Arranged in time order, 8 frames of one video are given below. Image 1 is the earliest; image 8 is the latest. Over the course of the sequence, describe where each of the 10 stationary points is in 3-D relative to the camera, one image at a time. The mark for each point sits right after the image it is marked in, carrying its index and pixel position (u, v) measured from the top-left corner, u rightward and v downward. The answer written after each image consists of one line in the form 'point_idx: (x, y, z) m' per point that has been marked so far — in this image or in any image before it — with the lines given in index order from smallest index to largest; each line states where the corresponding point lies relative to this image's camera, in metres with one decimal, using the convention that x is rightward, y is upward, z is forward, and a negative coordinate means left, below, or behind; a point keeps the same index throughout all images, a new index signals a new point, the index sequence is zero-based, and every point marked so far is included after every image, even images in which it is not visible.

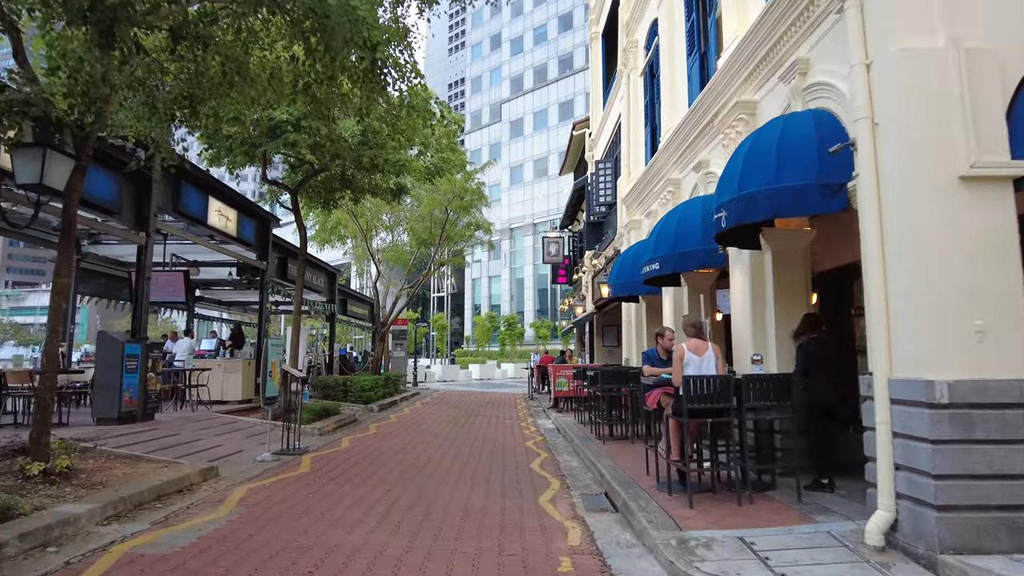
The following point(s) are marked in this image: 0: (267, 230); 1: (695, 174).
0: (-6.0, +1.4, +15.9) m
1: (+3.1, +1.9, +10.9) m
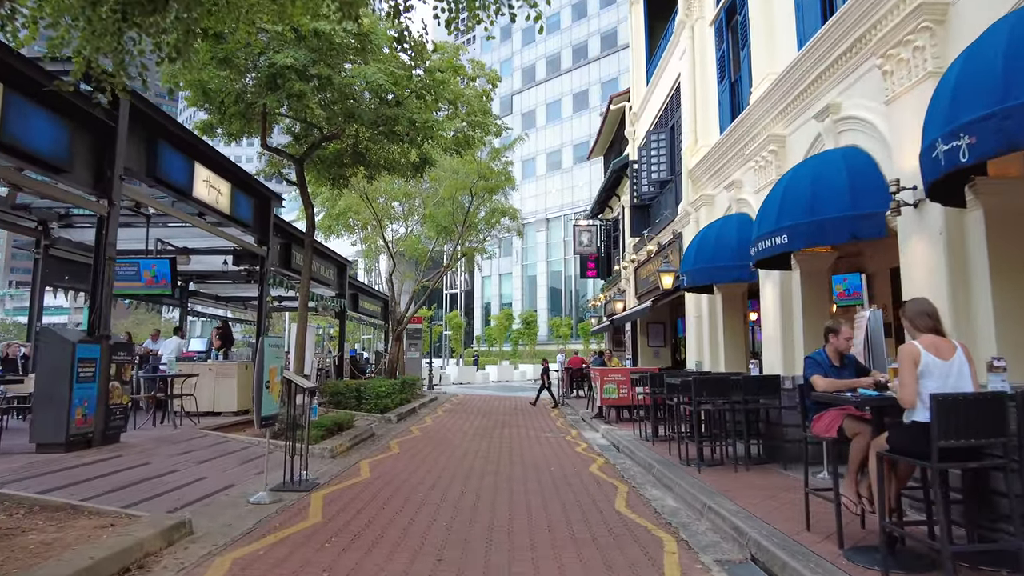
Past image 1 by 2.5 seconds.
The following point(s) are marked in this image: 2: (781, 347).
0: (-5.1, +1.6, +13.5) m
1: (+4.0, +2.1, +8.5) m
2: (+3.8, -0.9, +9.3) m
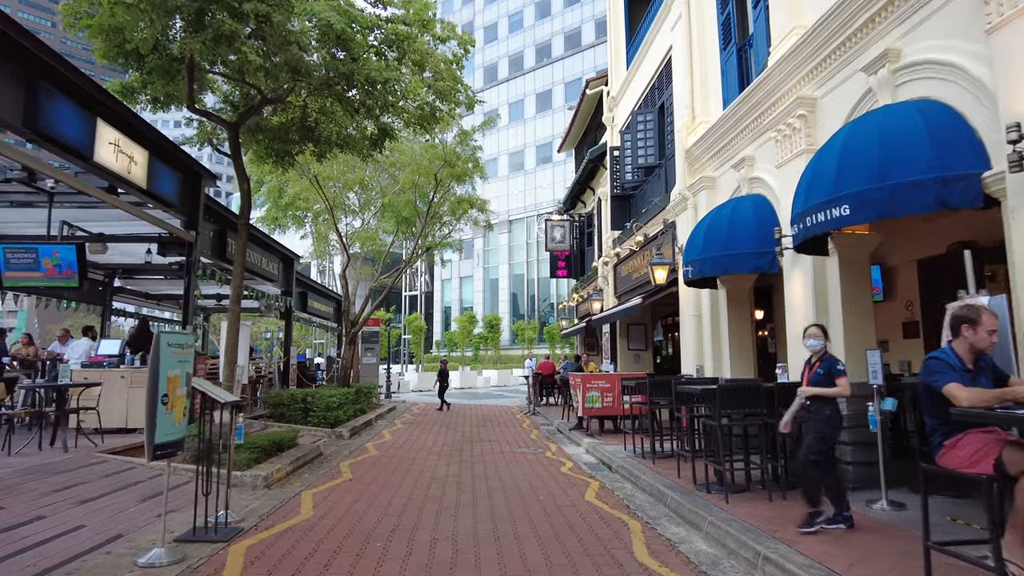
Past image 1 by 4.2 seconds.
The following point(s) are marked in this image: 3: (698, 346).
0: (-5.6, +1.8, +11.5) m
1: (+3.8, +2.3, +7.0) m
2: (+3.6, -0.7, +7.8) m
3: (+3.3, -1.0, +11.5) m
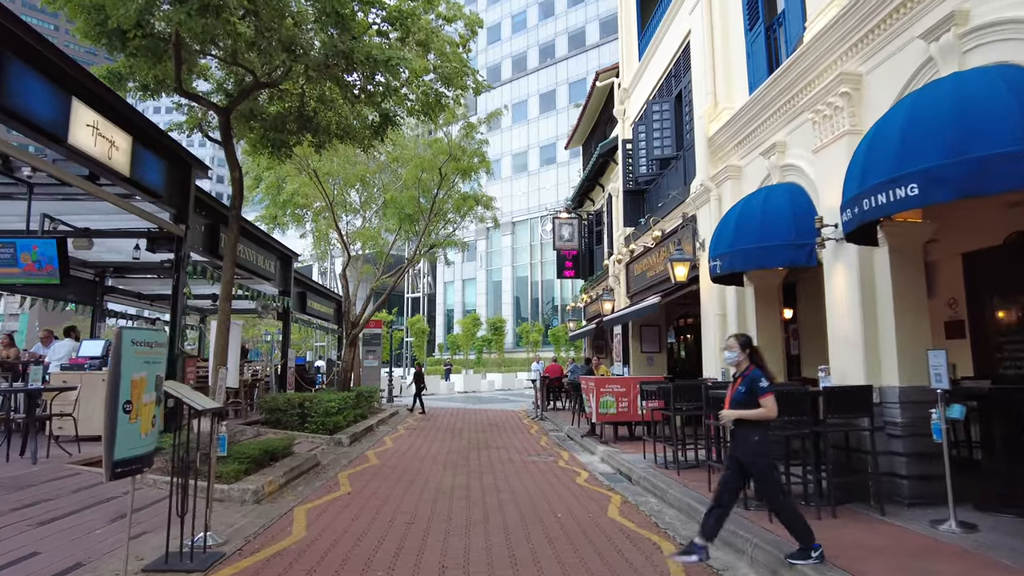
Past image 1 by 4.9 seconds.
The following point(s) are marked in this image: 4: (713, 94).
0: (-5.4, +1.8, +10.8) m
1: (+4.0, +2.3, +6.3) m
2: (+3.8, -0.7, +7.0) m
3: (+3.5, -1.0, +10.7) m
4: (+3.5, +3.4, +11.5) m
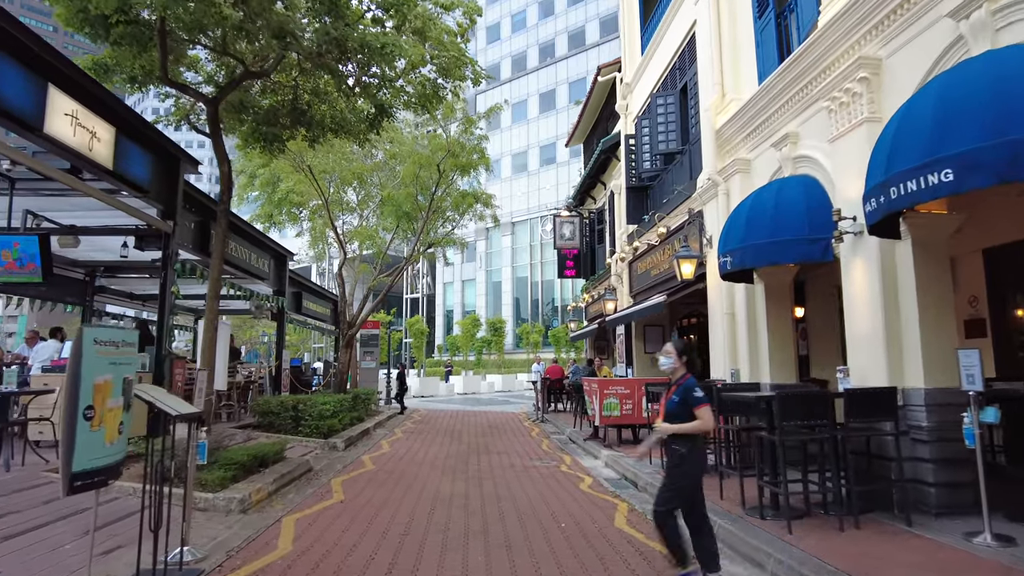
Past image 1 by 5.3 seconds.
0: (-5.4, +1.8, +10.4) m
1: (+4.0, +2.4, +5.9) m
2: (+3.8, -0.6, +6.6) m
3: (+3.5, -1.0, +10.3) m
4: (+3.6, +3.5, +11.1) m
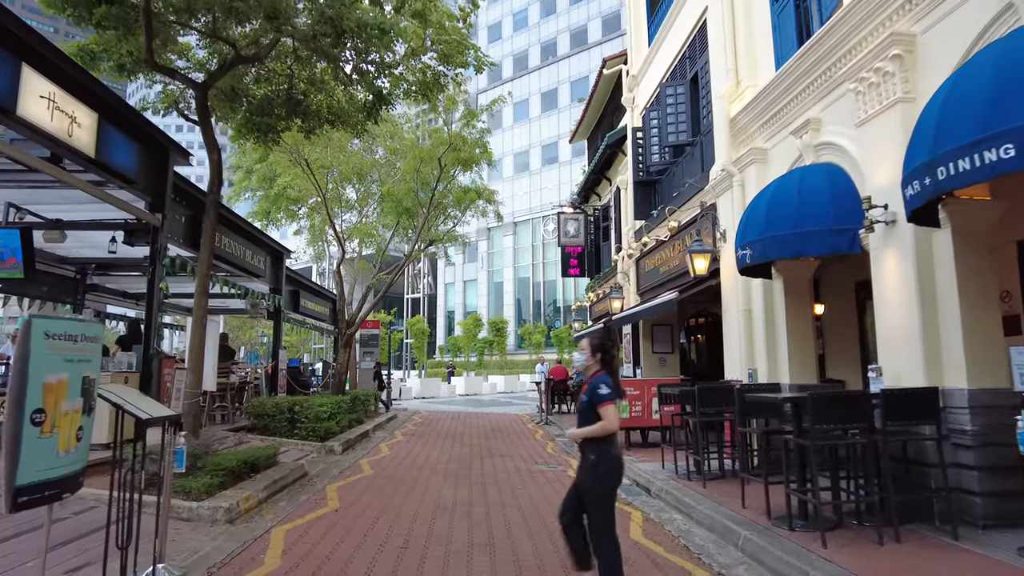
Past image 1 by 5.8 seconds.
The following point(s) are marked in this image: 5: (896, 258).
0: (-5.3, +1.9, +9.9) m
1: (+4.1, +2.5, +5.4) m
2: (+3.8, -0.6, +6.1) m
3: (+3.5, -0.9, +9.8) m
4: (+3.6, +3.5, +10.6) m
5: (+3.9, +0.3, +6.5) m
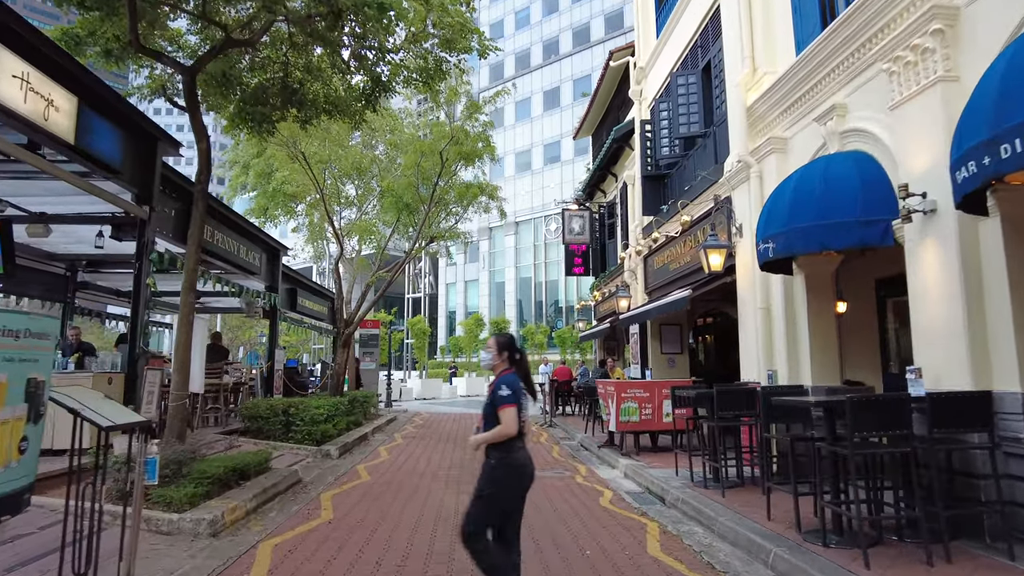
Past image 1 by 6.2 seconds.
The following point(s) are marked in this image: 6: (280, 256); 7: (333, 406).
0: (-5.2, +1.9, +9.4) m
1: (+4.1, +2.5, +4.9) m
2: (+3.9, -0.5, +5.6) m
3: (+3.6, -0.9, +9.3) m
4: (+3.7, +3.6, +10.1) m
5: (+3.9, +0.4, +6.0) m
6: (-5.5, +0.8, +15.3) m
7: (-3.4, -2.2, +12.2) m
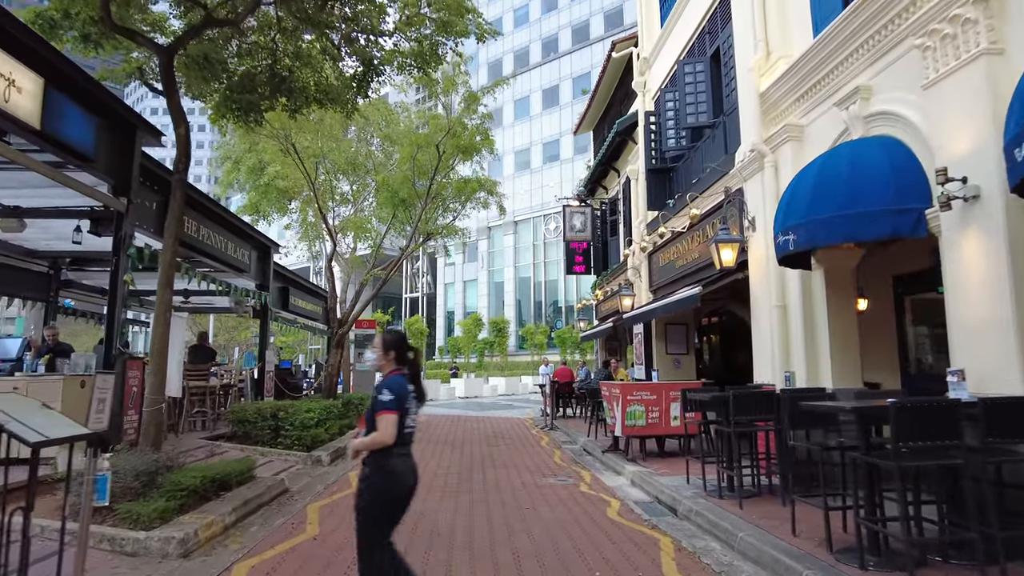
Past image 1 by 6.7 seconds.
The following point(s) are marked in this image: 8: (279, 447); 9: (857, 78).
0: (-5.2, +2.0, +8.9) m
1: (+4.1, +2.6, +4.4) m
2: (+3.9, -0.5, +5.1) m
3: (+3.6, -0.8, +8.8) m
4: (+3.7, +3.6, +9.6) m
5: (+3.9, +0.4, +5.5) m
6: (-5.5, +0.8, +14.8) m
7: (-3.4, -2.2, +11.7) m
8: (-3.8, -2.6, +10.6) m
9: (+3.9, +2.4, +7.4) m
